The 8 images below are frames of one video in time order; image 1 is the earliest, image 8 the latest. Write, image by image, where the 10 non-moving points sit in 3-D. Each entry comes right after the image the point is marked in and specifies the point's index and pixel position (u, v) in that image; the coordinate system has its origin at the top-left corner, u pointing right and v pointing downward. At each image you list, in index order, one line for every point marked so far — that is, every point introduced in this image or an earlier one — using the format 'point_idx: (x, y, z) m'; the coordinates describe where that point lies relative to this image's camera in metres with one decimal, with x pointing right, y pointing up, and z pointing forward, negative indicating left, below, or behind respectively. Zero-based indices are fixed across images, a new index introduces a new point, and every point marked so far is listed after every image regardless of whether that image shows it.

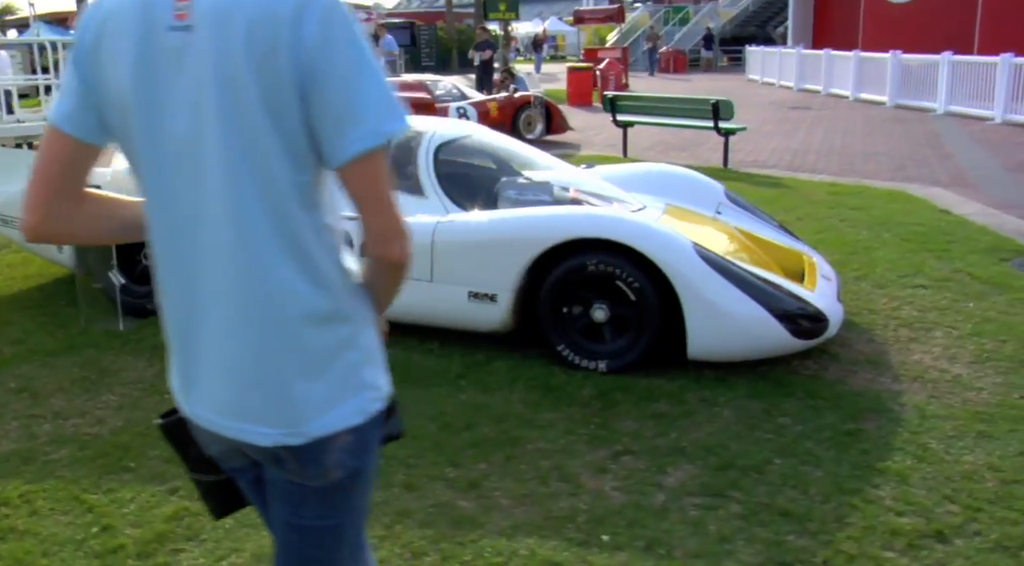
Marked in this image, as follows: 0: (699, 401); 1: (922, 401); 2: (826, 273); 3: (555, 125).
0: (+0.8, -0.5, +3.5) m
1: (+1.8, -0.5, +3.5) m
2: (+1.7, +0.1, +4.5) m
3: (+1.0, +3.1, +15.9) m
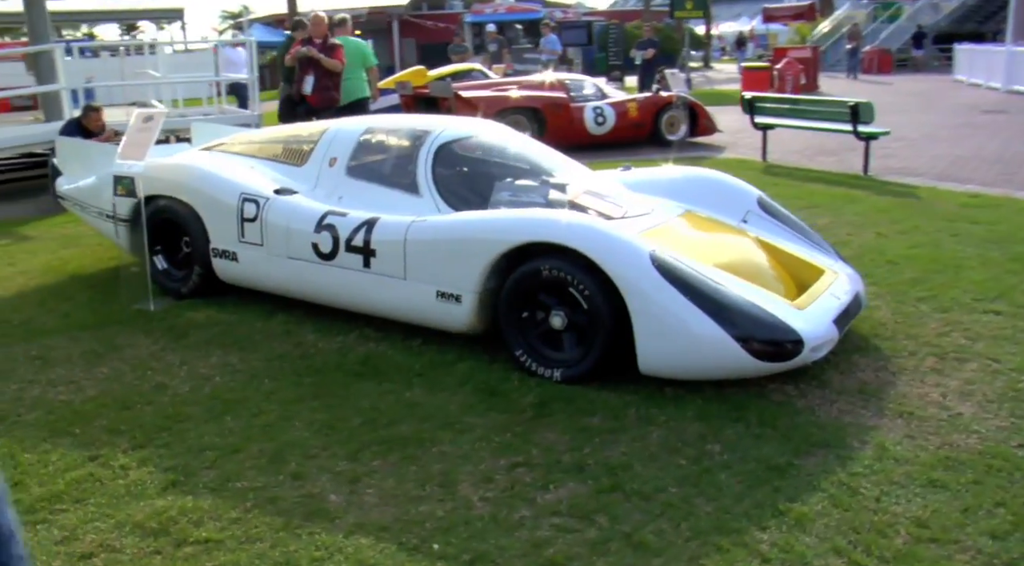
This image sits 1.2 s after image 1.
0: (+0.5, -0.6, +3.3) m
1: (+1.4, -0.6, +3.1) m
2: (+1.6, 0.0, +4.0) m
3: (+3.6, +3.0, +15.3) m
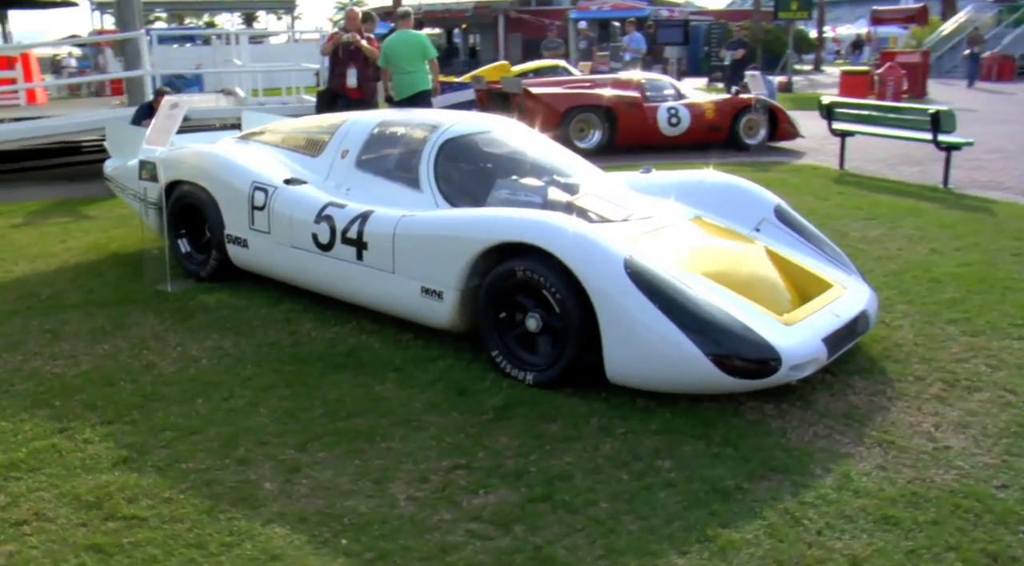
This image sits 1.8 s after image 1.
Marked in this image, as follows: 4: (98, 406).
0: (+0.3, -0.6, +3.2) m
1: (+1.2, -0.7, +2.9) m
2: (+1.6, -0.1, +3.8) m
3: (+4.9, +2.8, +14.8) m
4: (-1.8, -0.5, +3.5) m
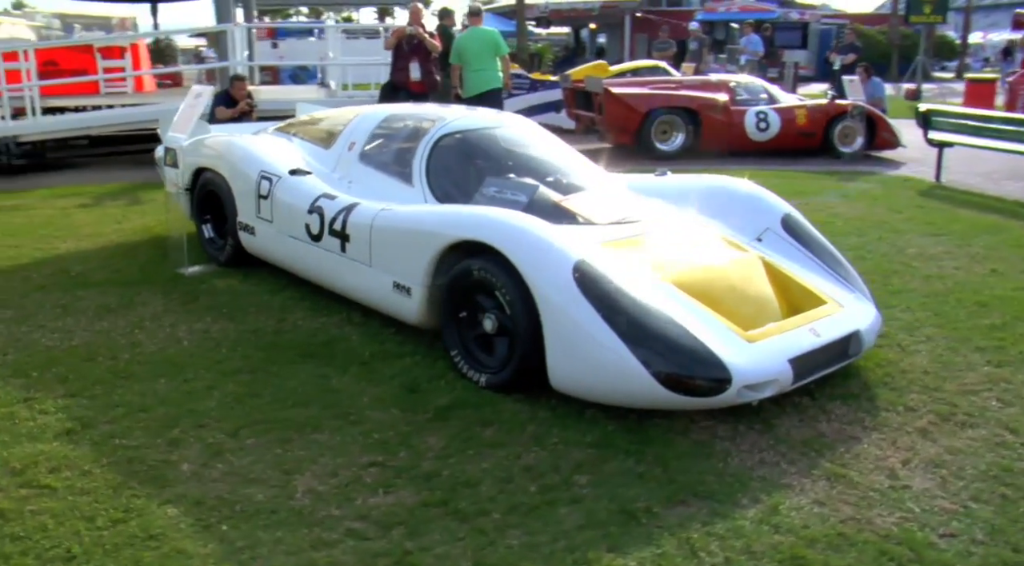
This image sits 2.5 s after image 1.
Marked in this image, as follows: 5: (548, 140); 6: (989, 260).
0: (+0.1, -0.6, +3.1) m
1: (+0.9, -0.7, +2.6) m
2: (+1.4, -0.2, +3.5) m
3: (+6.3, +2.5, +13.9) m
4: (-2.0, -0.4, +3.6) m
5: (+0.2, +0.8, +4.9) m
6: (+3.5, +0.2, +6.1) m
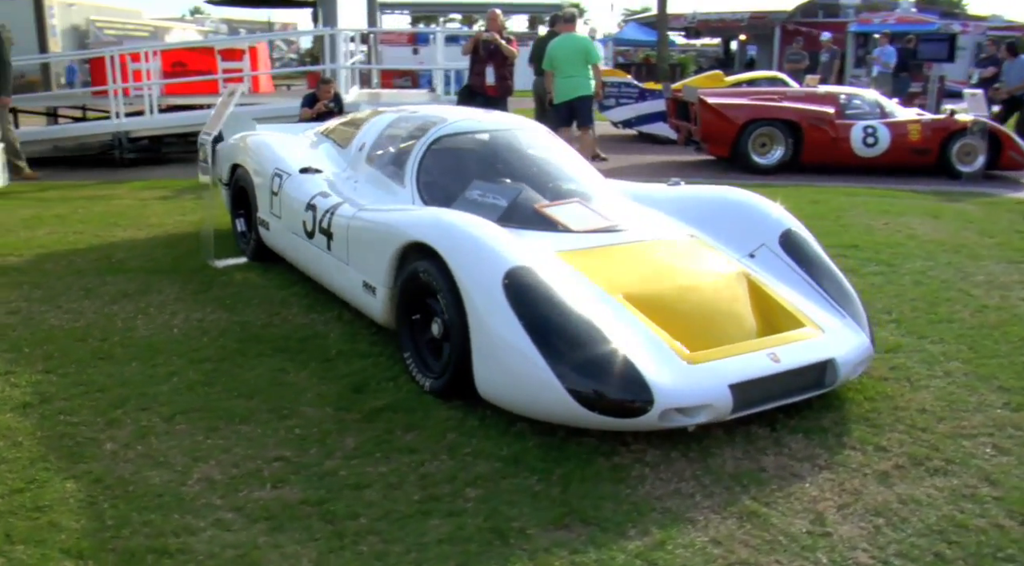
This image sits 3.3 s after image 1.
0: (-0.3, -0.6, +3.0) m
1: (+0.5, -0.8, +2.4) m
2: (+1.1, -0.3, +3.2) m
3: (+7.8, +2.0, +12.8) m
4: (-2.2, -0.3, +3.8) m
5: (+0.3, +0.8, +4.8) m
6: (+3.7, -0.1, +5.4) m
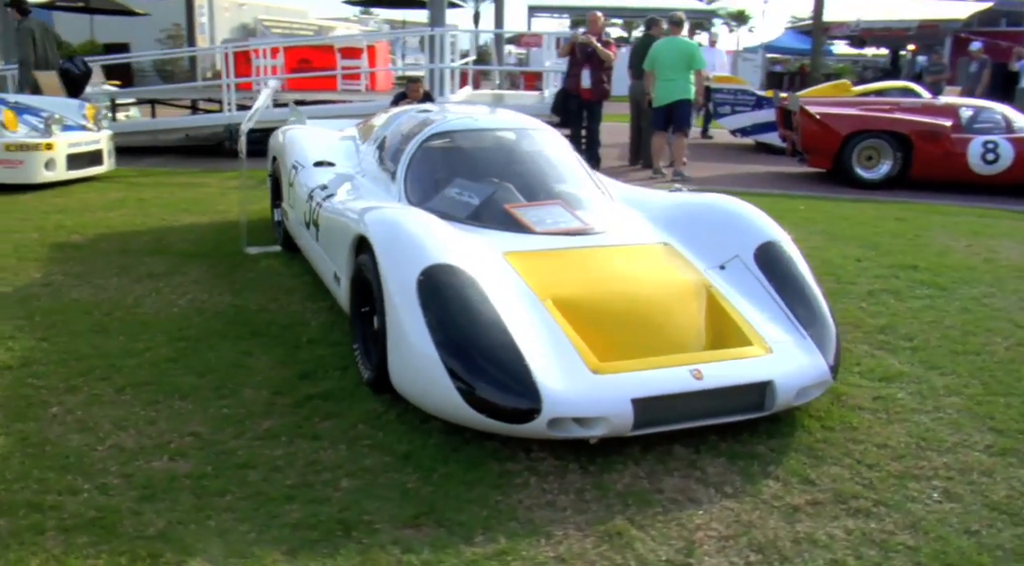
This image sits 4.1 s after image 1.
0: (-0.6, -0.6, +3.0) m
1: (0.0, -0.8, +2.3) m
2: (+0.8, -0.3, +3.0) m
3: (+9.0, +1.4, +11.4) m
4: (-2.3, -0.2, +4.2) m
5: (+0.3, +0.8, +4.7) m
6: (+3.7, -0.3, +4.8) m
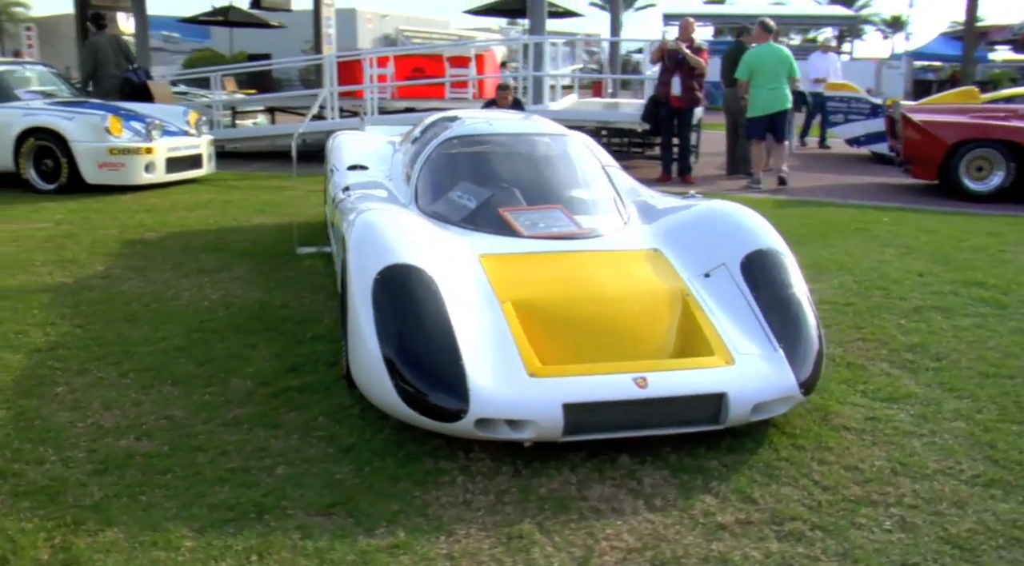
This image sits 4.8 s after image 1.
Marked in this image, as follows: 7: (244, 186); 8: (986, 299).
0: (-0.8, -0.5, +3.2) m
1: (-0.3, -0.8, +2.4) m
2: (+0.6, -0.4, +2.9) m
3: (+10.0, +1.1, +10.0) m
4: (-2.3, -0.2, +4.5) m
5: (+0.4, +0.7, +4.7) m
6: (+3.7, -0.4, +4.2) m
7: (-3.3, +1.2, +9.9) m
8: (+3.0, -0.1, +5.2) m
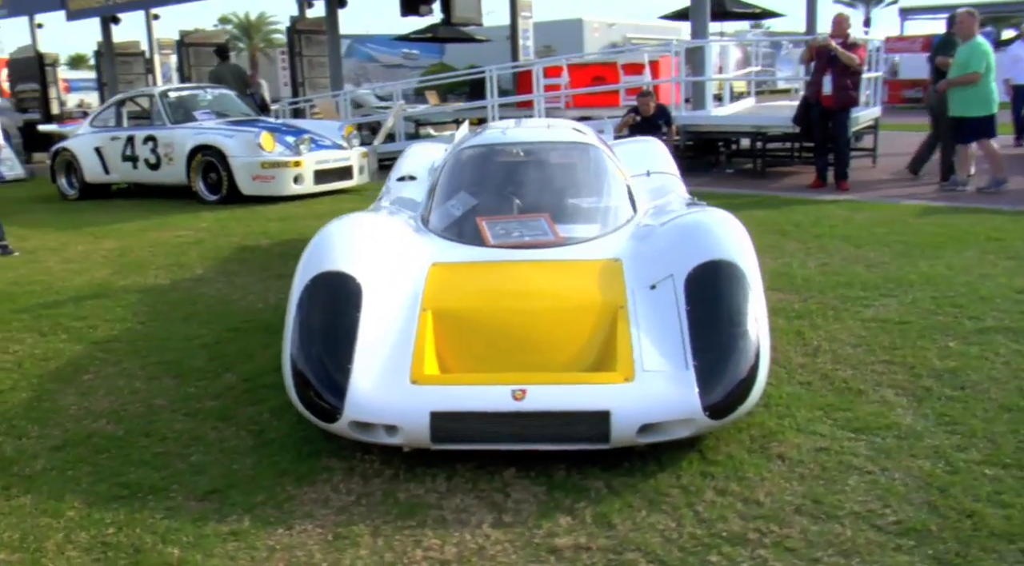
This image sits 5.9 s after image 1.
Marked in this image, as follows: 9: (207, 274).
0: (-1.1, -0.6, +3.4) m
1: (-0.8, -0.8, +2.5) m
2: (+0.2, -0.4, +2.8) m
3: (+11.2, +0.8, +7.2) m
4: (-2.2, -0.2, +5.2) m
5: (+0.4, +0.7, +4.6) m
6: (+3.5, -0.5, +3.3) m
7: (-1.7, +1.1, +10.6) m
8: (+3.1, -0.2, +4.4) m
9: (-2.4, +0.1, +6.2) m
